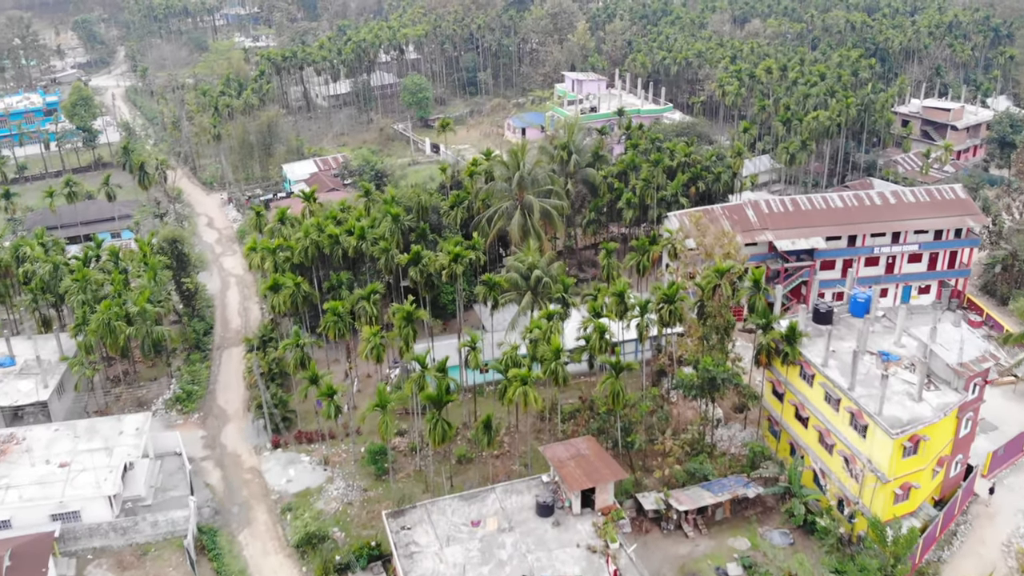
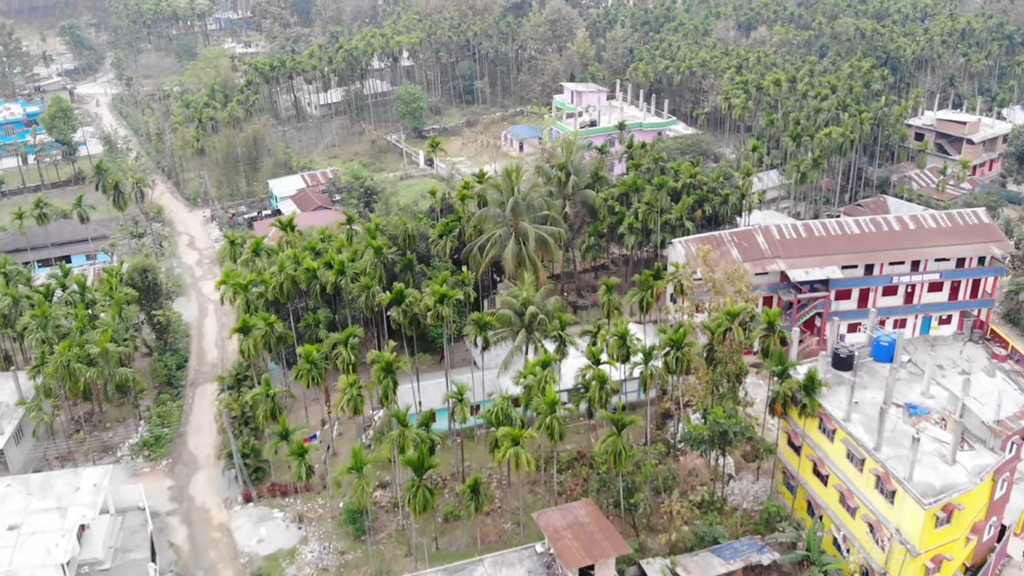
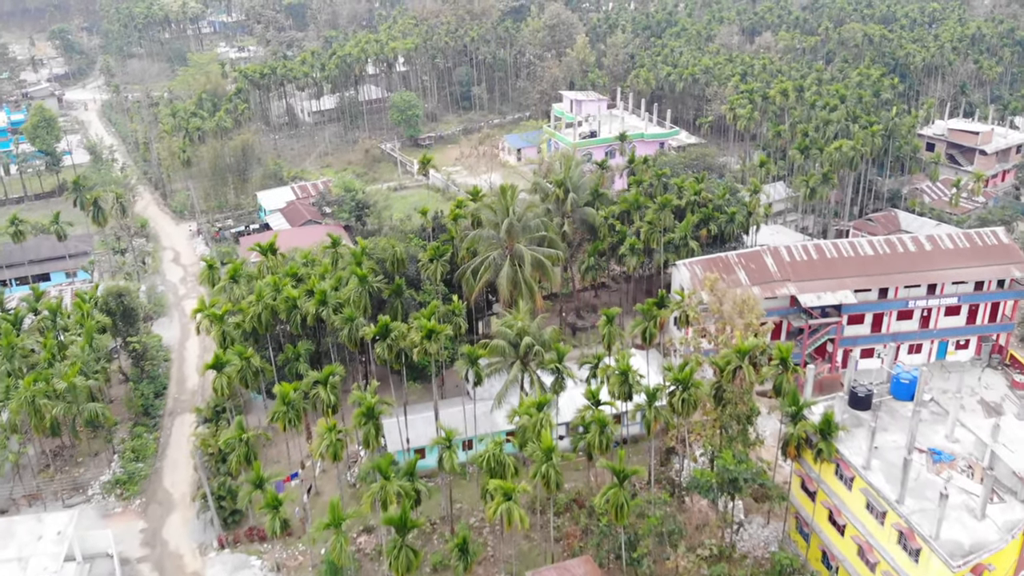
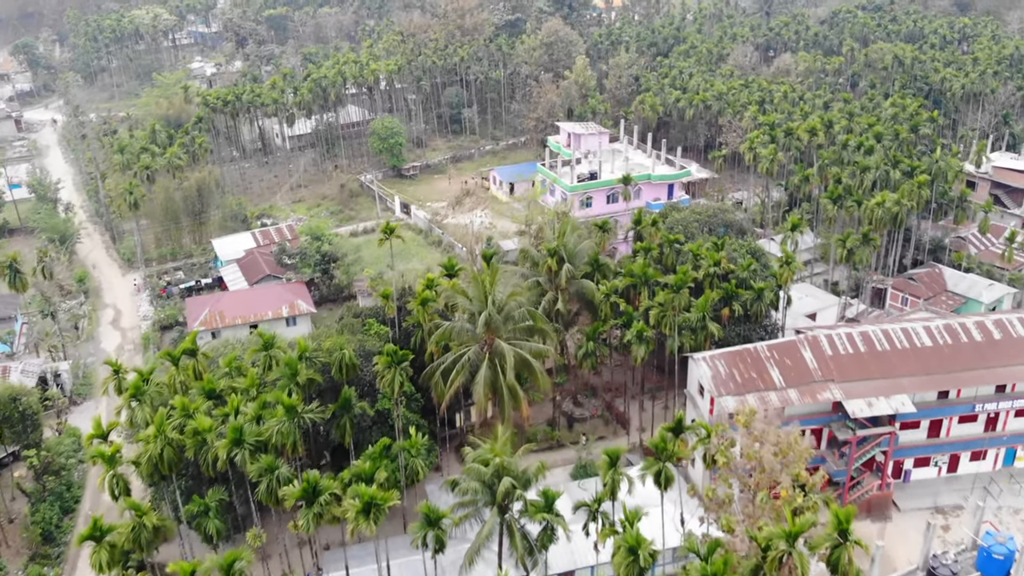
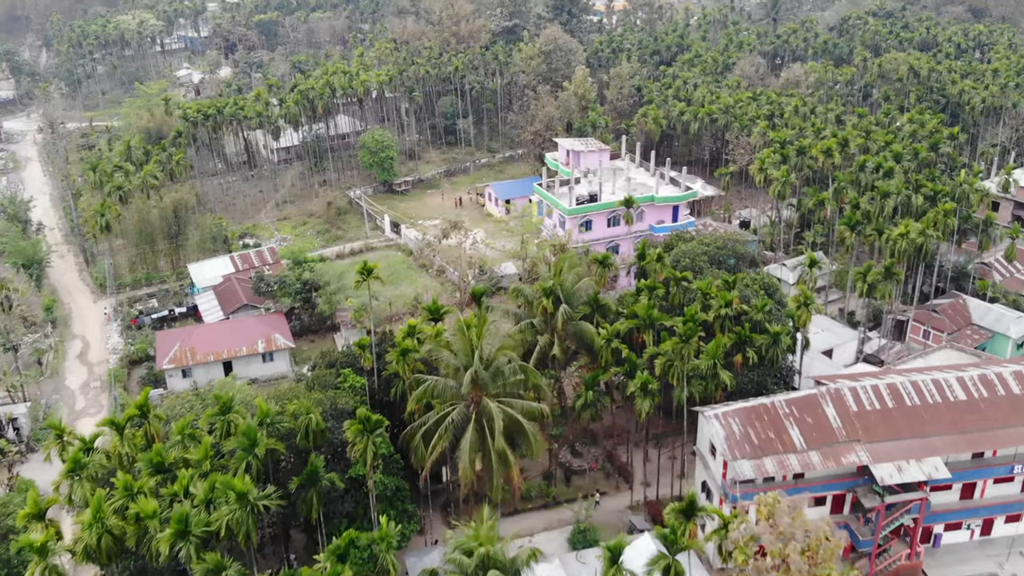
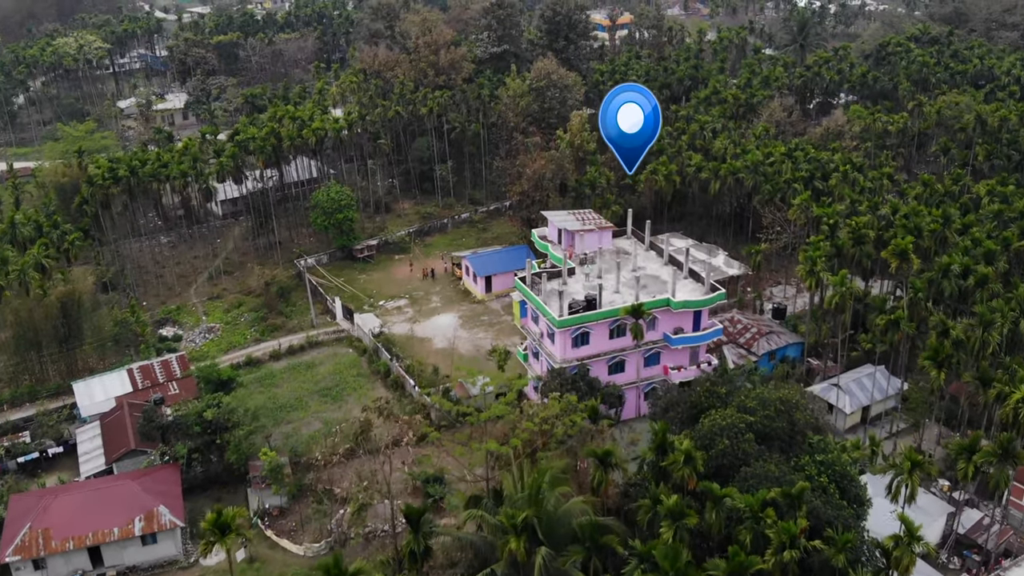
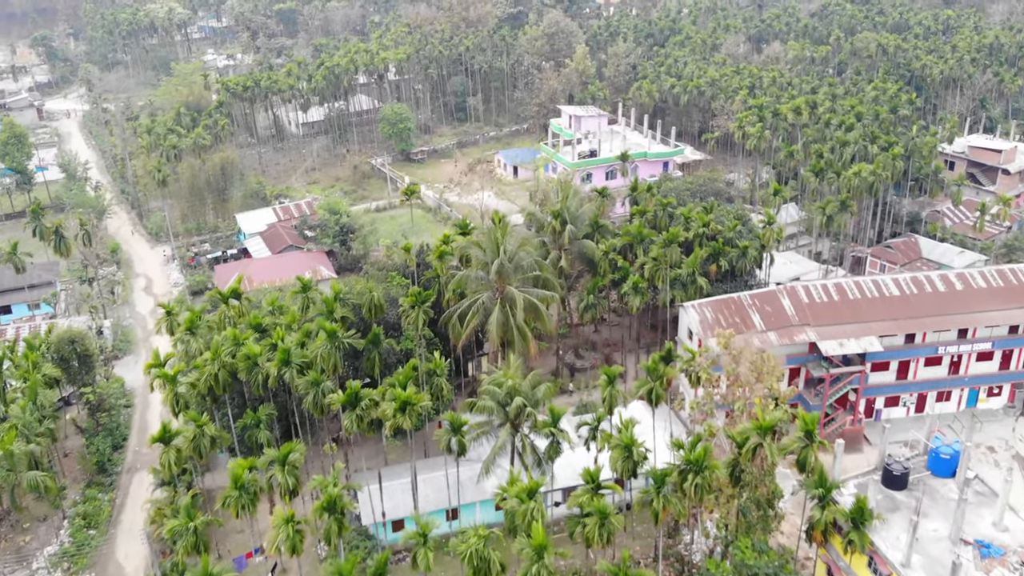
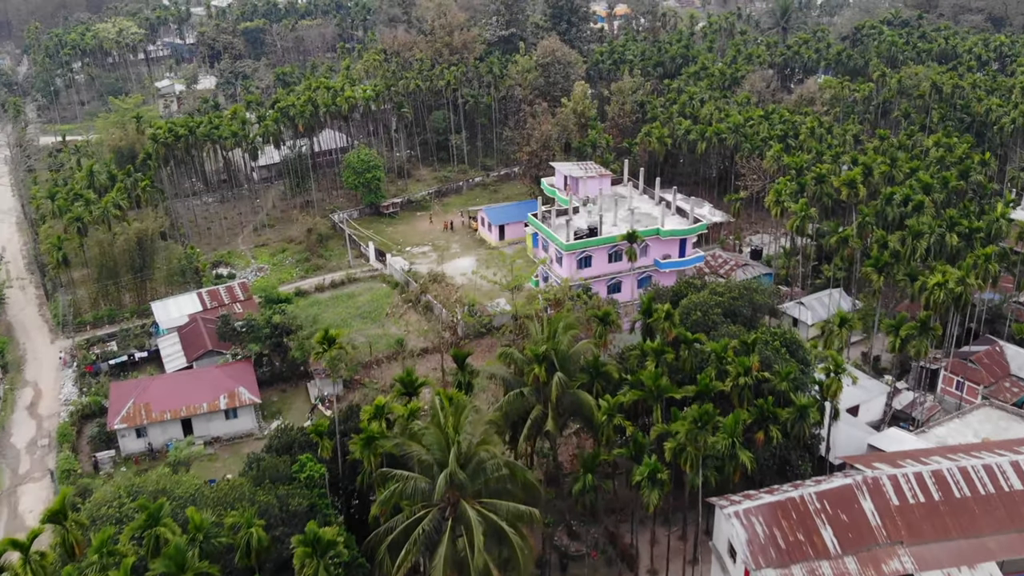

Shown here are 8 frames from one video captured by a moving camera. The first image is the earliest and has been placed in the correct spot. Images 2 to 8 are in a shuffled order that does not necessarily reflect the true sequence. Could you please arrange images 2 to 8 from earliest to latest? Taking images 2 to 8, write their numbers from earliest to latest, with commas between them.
2, 3, 7, 4, 5, 8, 6
